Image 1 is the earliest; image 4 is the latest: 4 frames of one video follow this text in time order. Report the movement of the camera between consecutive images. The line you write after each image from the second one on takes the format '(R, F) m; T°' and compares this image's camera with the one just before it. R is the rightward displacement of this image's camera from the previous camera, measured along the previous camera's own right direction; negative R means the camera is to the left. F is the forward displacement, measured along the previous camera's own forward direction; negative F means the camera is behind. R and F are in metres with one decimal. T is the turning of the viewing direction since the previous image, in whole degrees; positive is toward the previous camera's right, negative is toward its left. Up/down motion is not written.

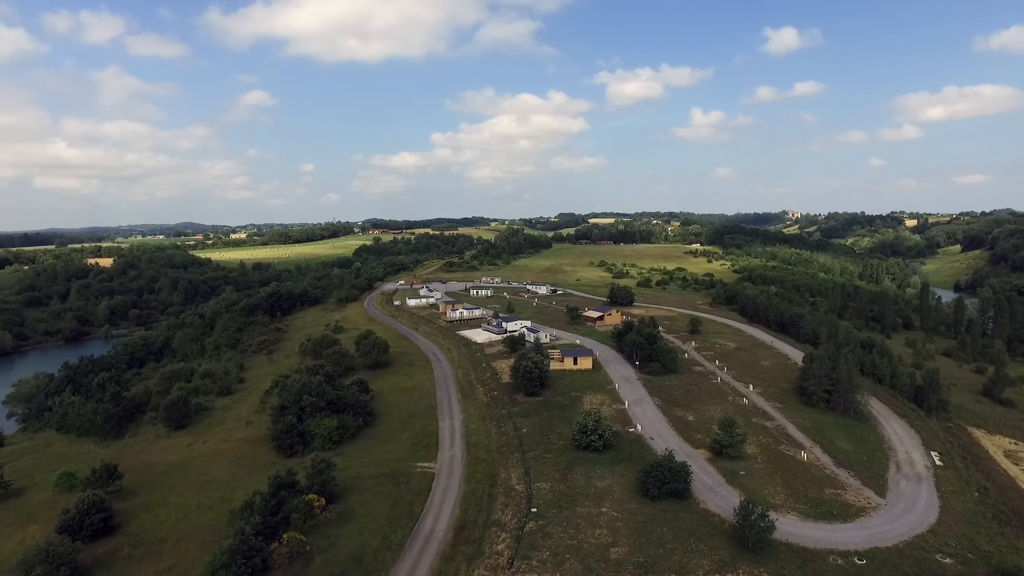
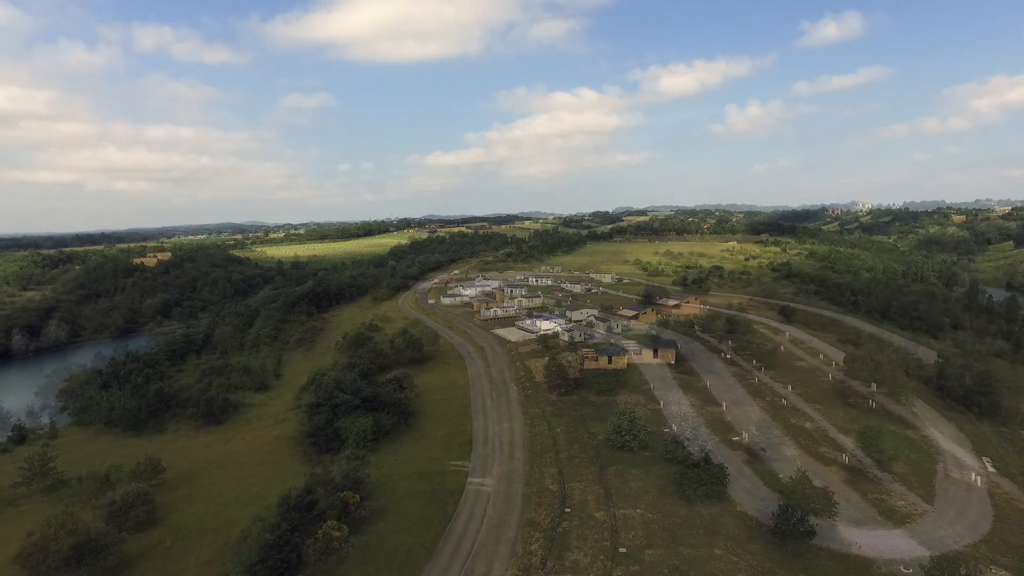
(-0.3, +0.5) m; -3°
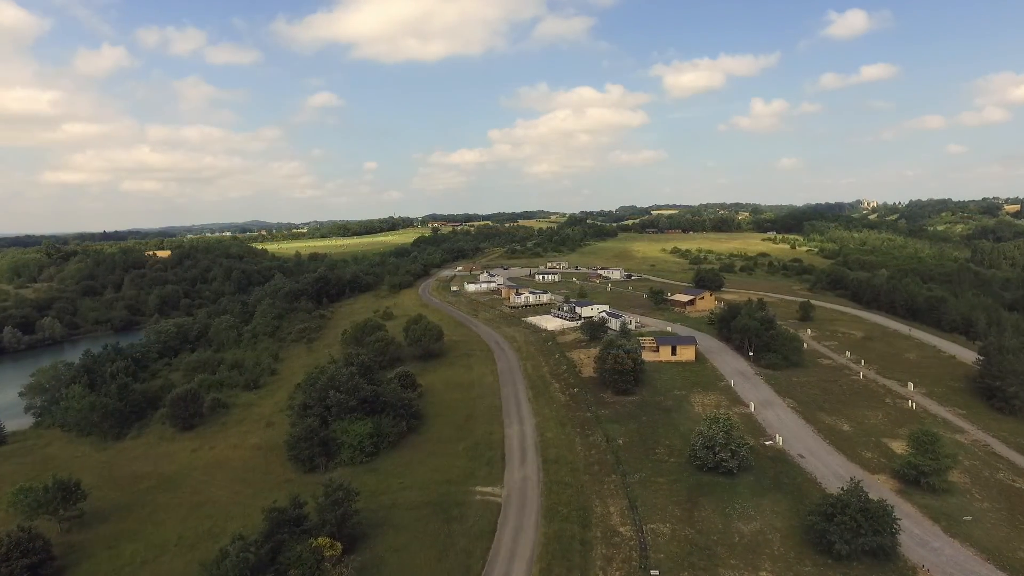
(-1.2, +10.4) m; -3°
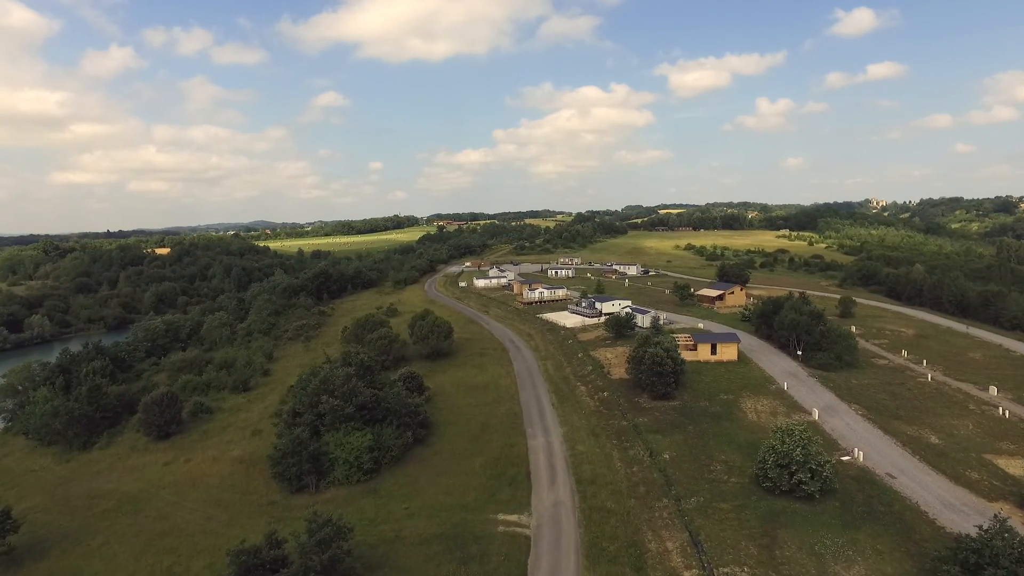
(-1.0, +5.0) m; -1°
